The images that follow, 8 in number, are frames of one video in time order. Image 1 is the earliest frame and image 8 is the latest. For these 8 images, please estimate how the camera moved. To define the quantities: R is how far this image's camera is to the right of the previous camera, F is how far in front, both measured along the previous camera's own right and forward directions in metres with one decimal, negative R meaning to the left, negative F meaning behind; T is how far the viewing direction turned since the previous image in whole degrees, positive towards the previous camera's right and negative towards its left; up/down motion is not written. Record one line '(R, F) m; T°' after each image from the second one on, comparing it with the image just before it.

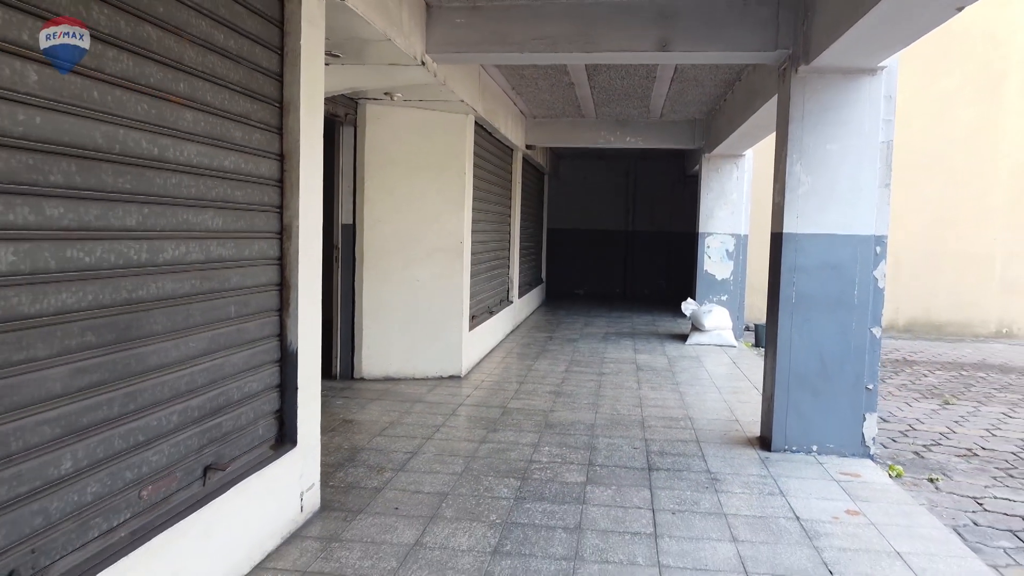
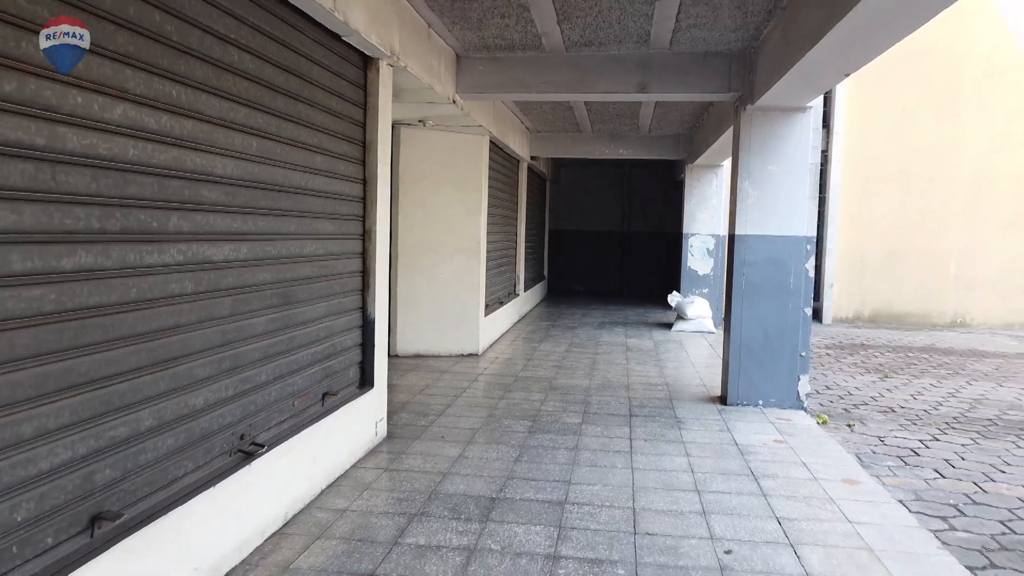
(-0.1, -1.1) m; 0°
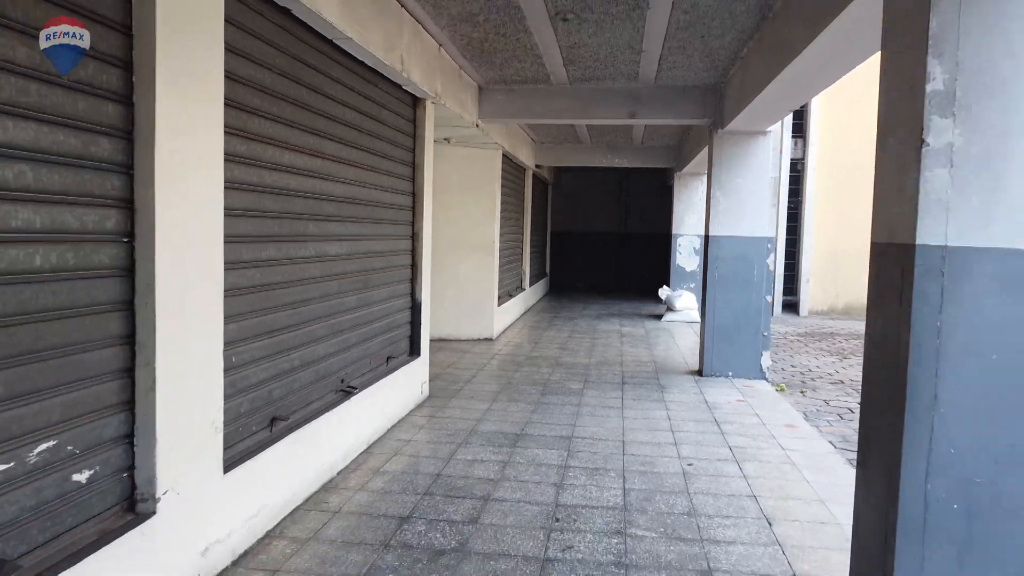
(-0.1, -1.0) m; 0°
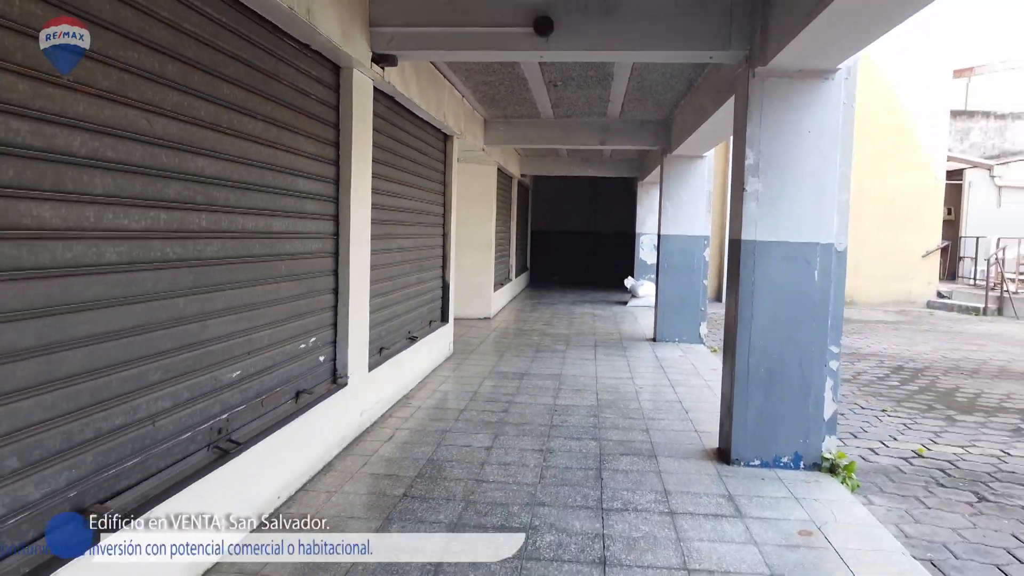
(-0.3, -1.8) m; +2°
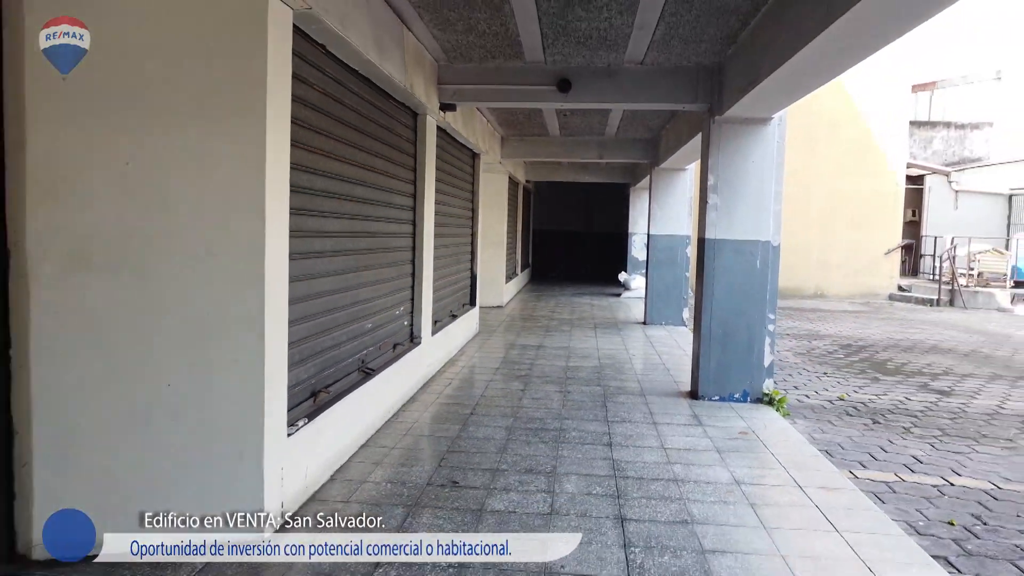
(-0.2, -1.5) m; +1°
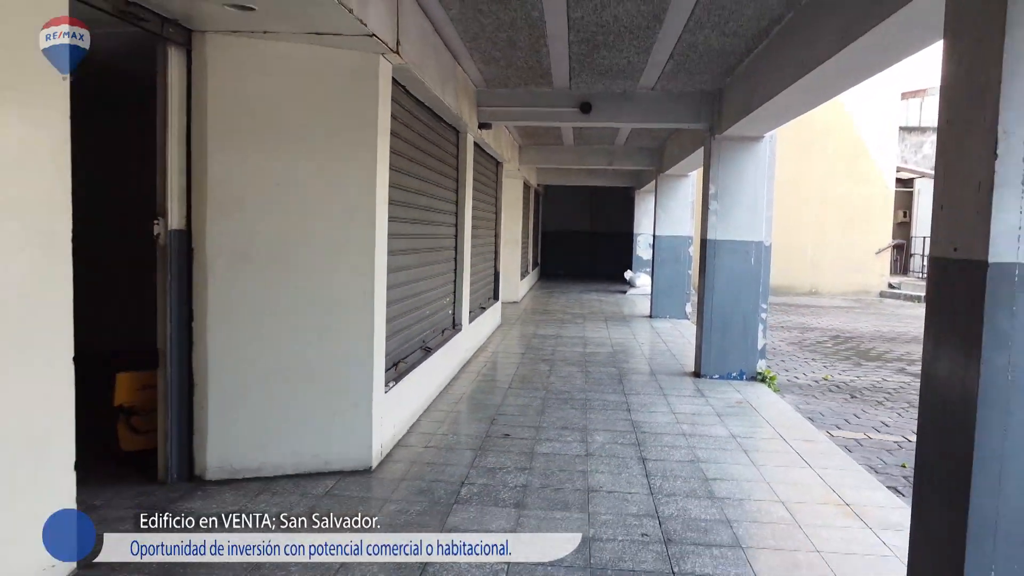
(-0.2, -0.8) m; 0°
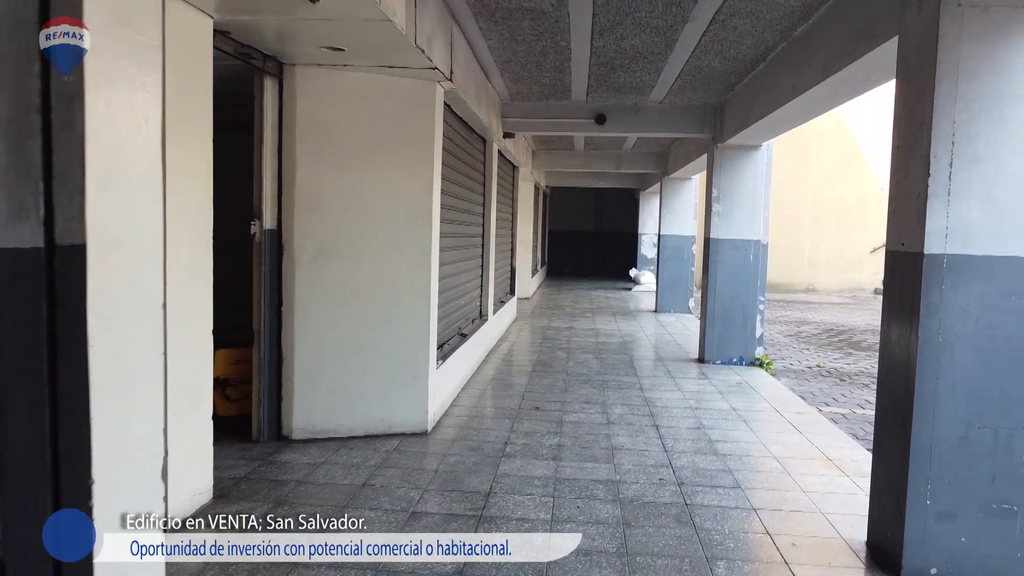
(-0.2, -0.6) m; 0°
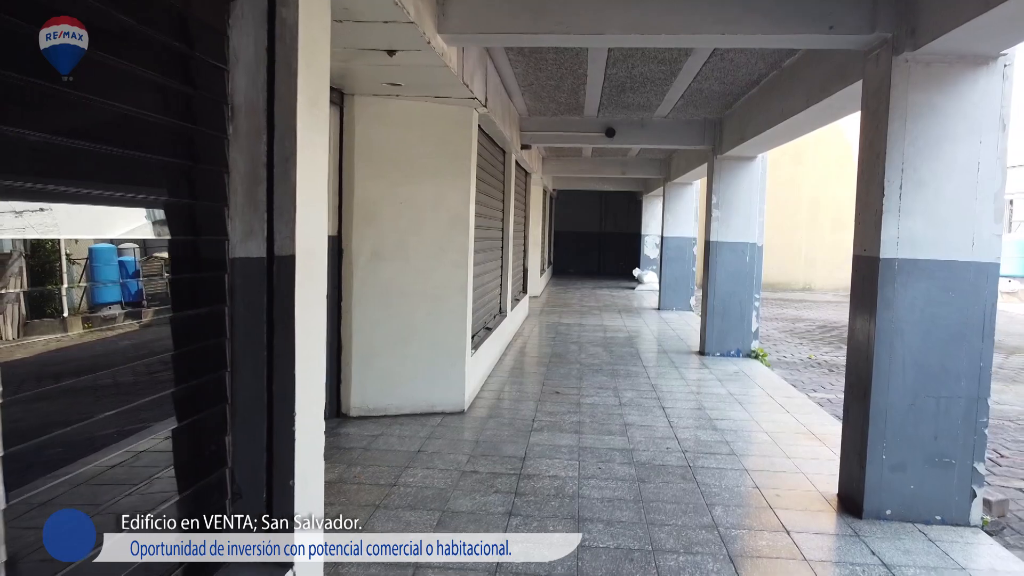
(-0.1, -0.6) m; 0°
